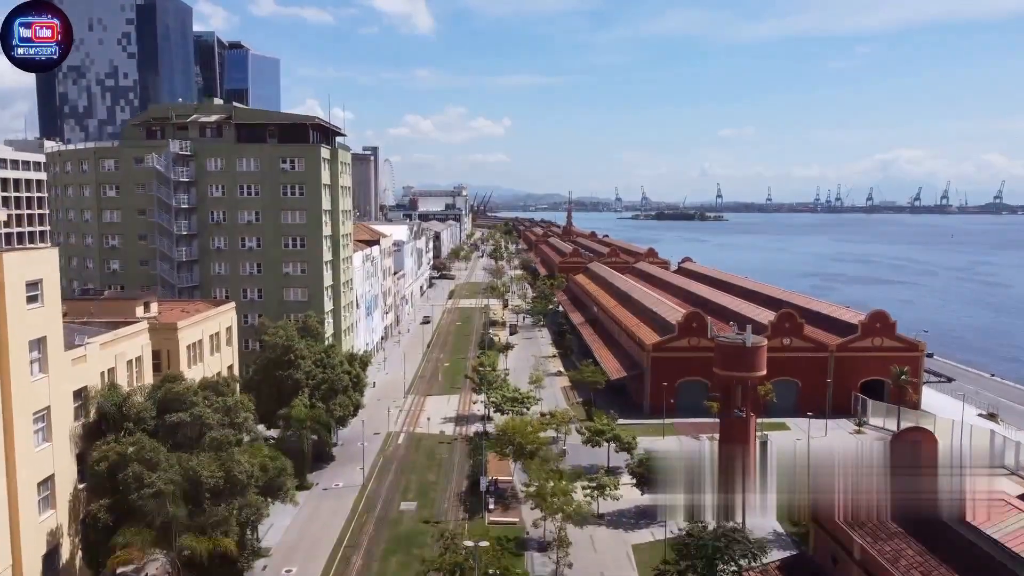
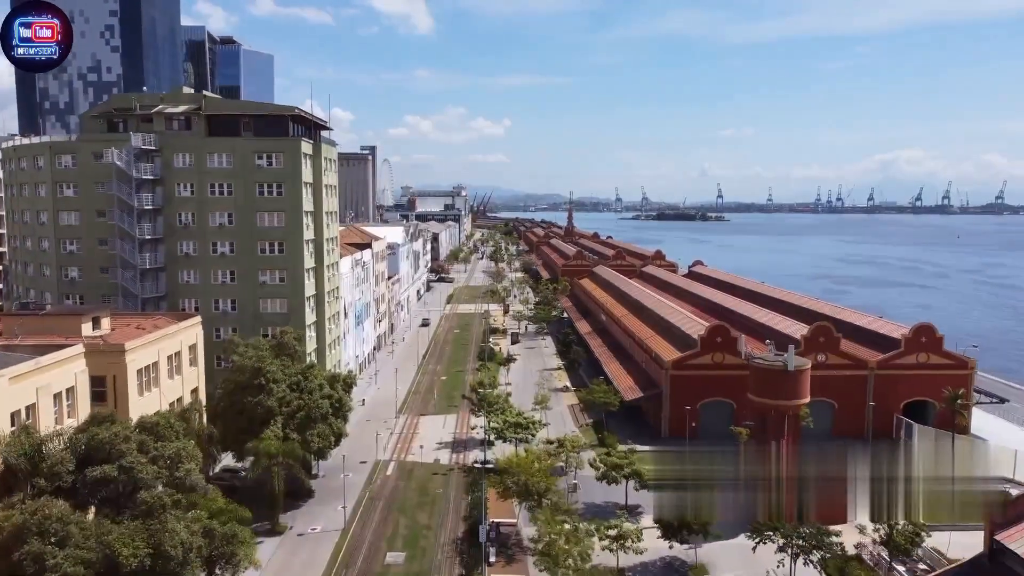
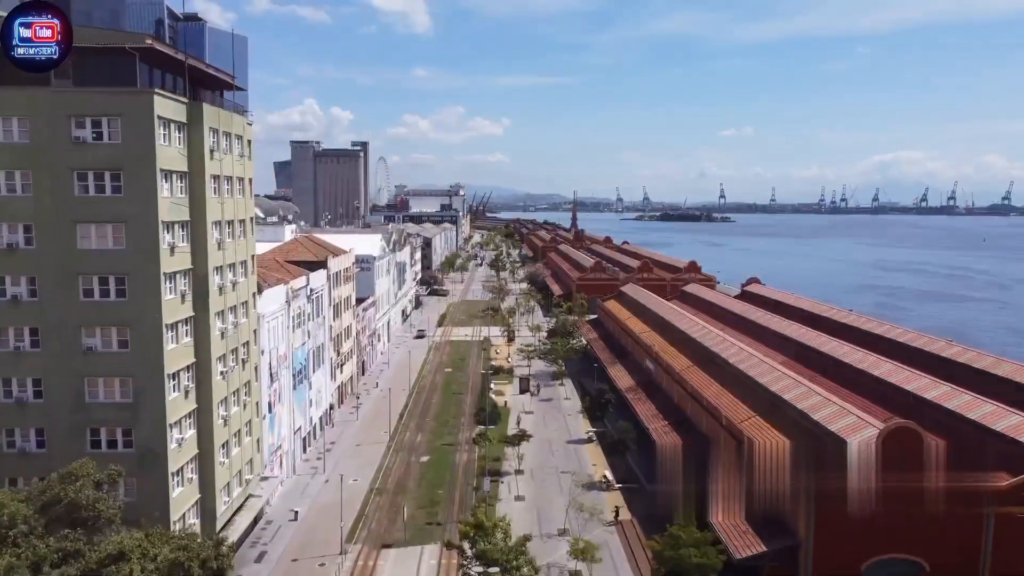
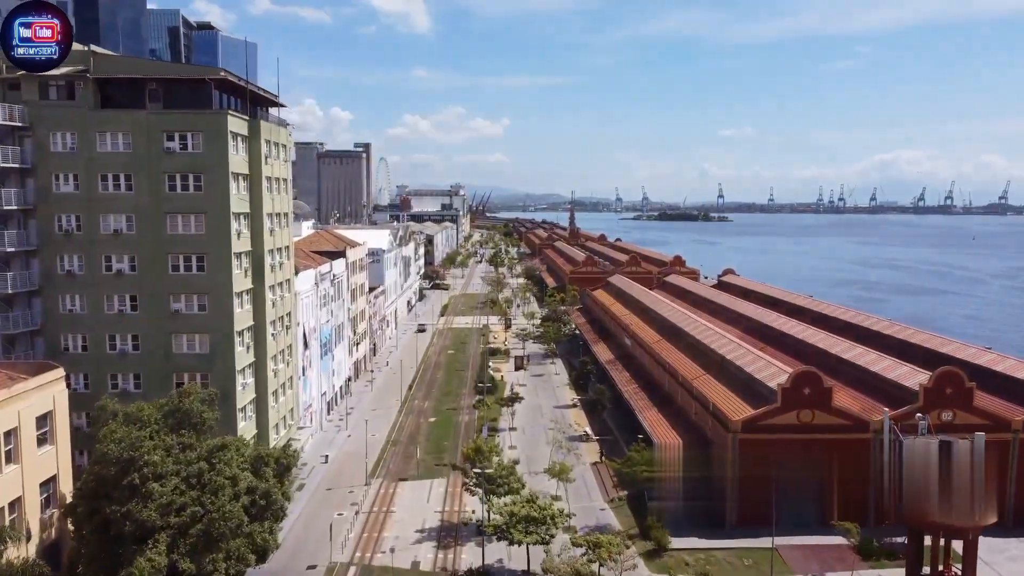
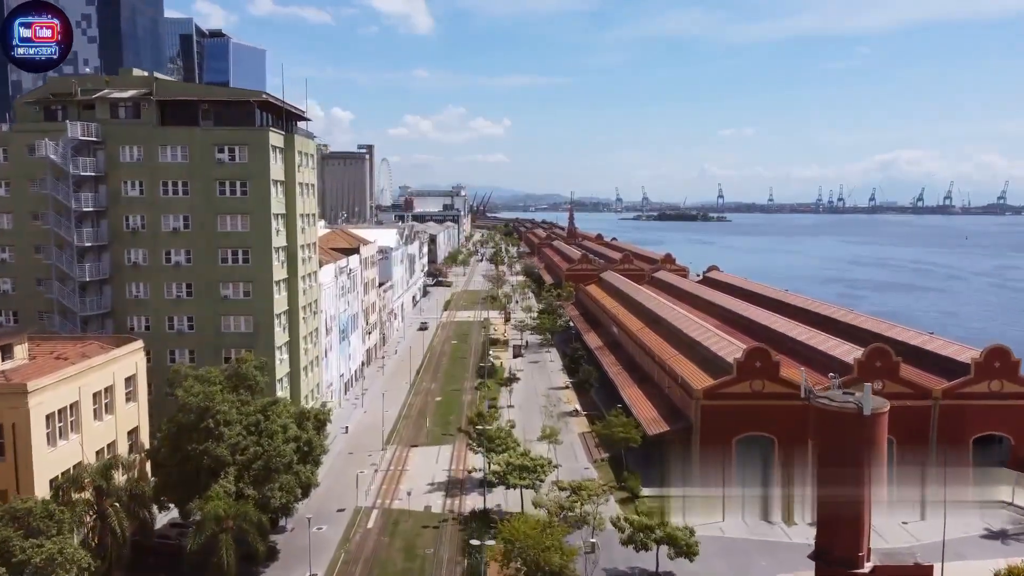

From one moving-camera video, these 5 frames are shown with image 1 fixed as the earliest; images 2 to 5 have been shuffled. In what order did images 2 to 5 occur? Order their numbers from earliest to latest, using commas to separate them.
2, 5, 4, 3
